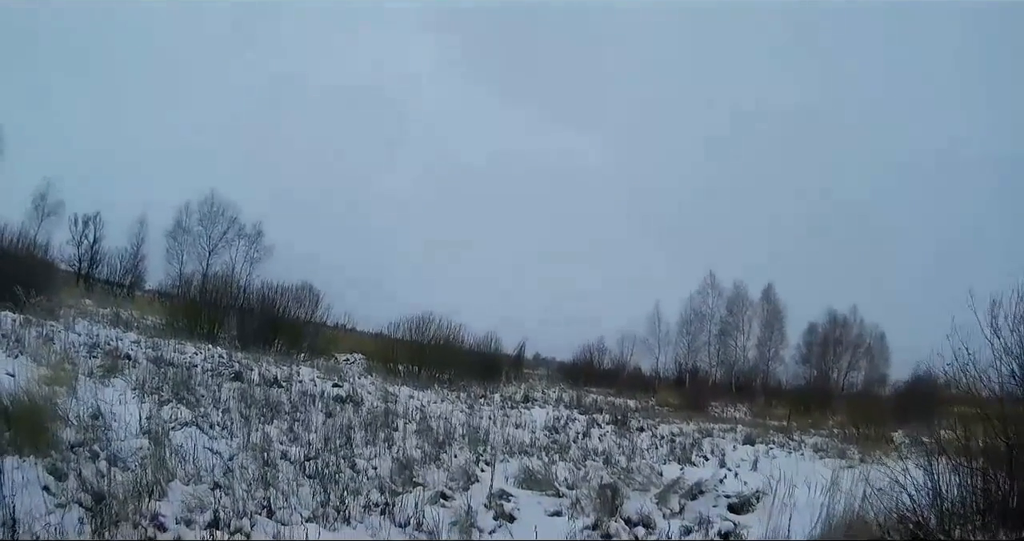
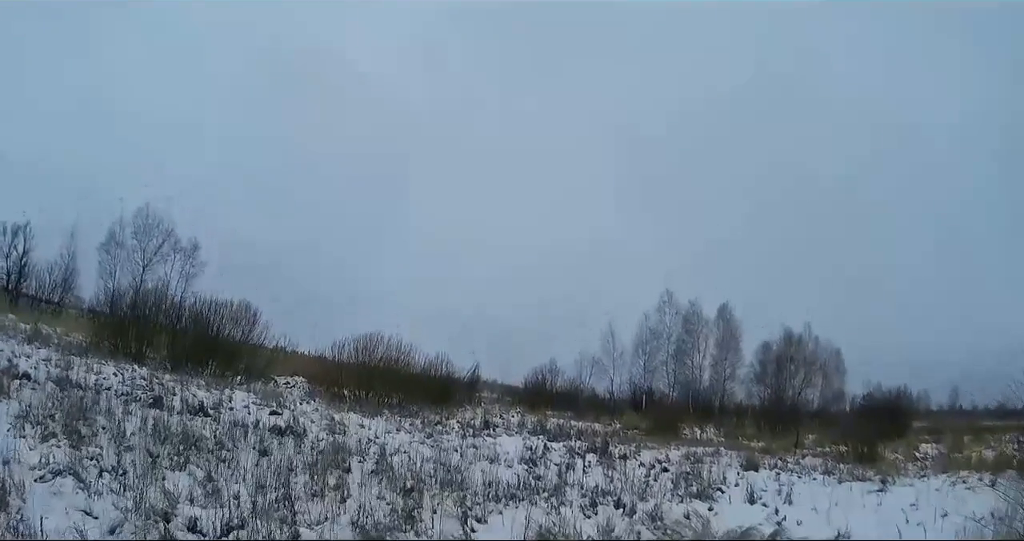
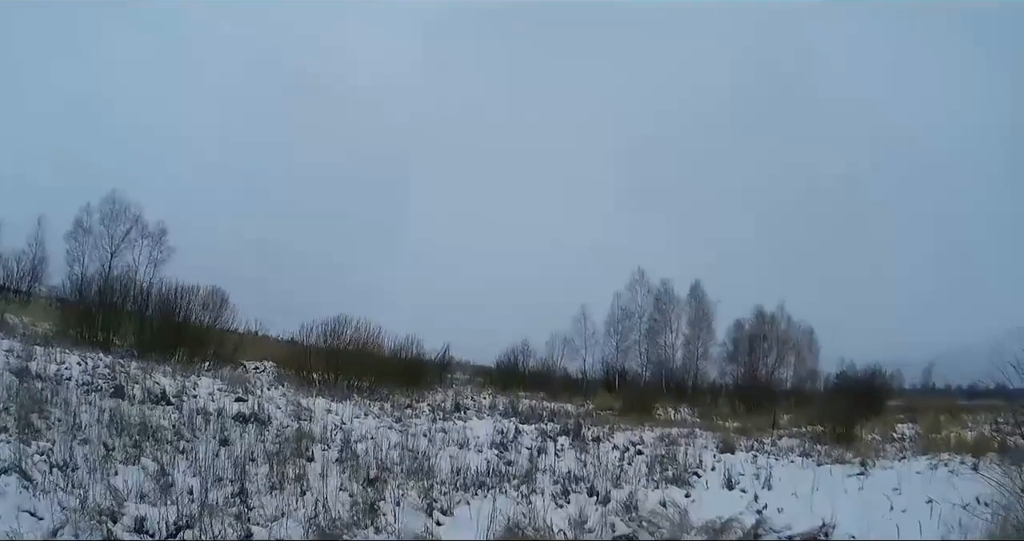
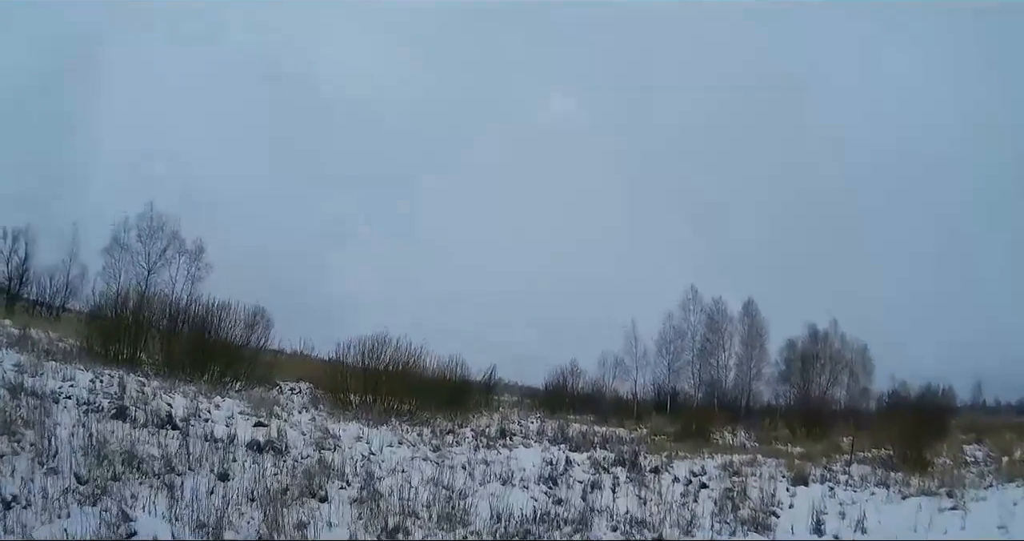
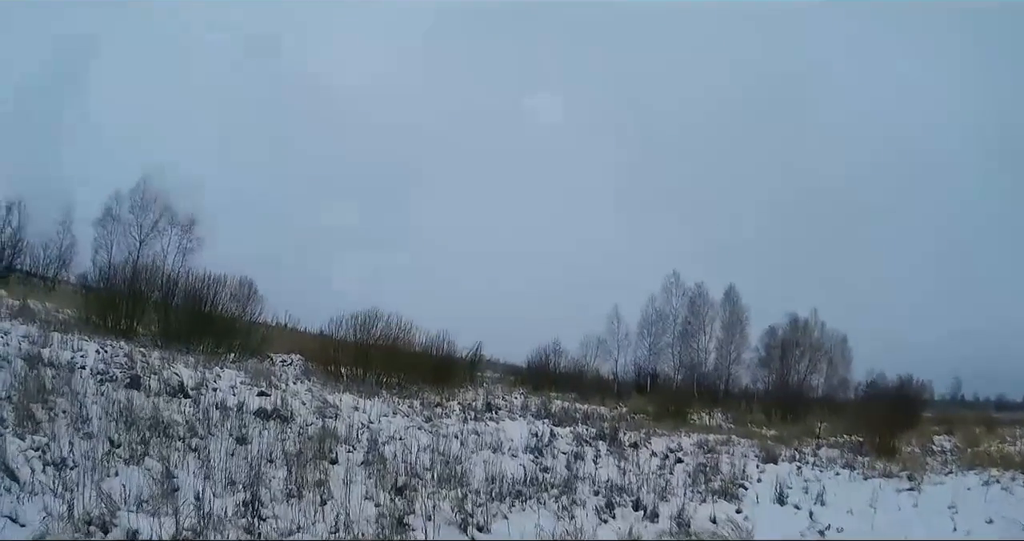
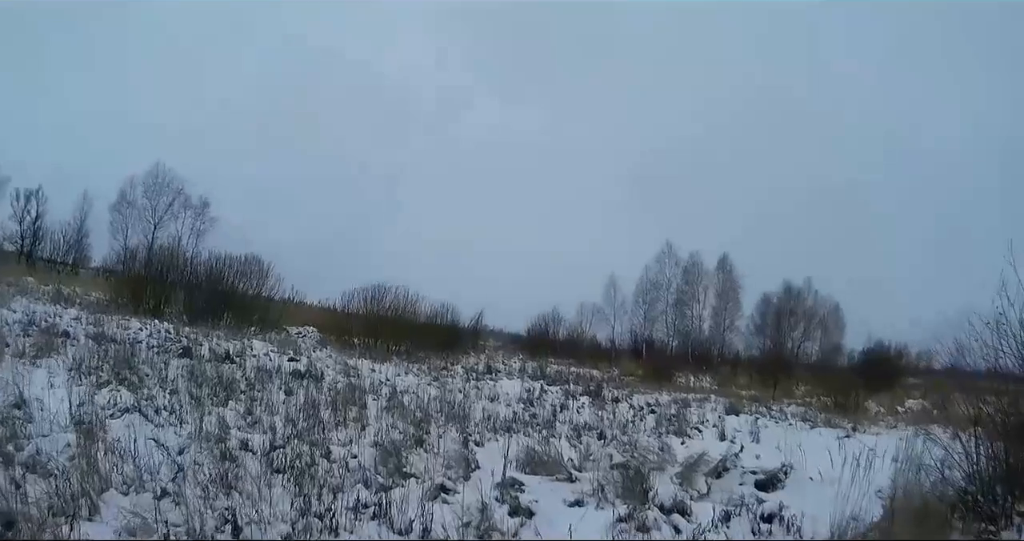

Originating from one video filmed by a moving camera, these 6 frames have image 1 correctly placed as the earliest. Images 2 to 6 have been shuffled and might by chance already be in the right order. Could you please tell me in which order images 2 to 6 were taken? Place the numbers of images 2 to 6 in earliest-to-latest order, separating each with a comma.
6, 2, 3, 5, 4
